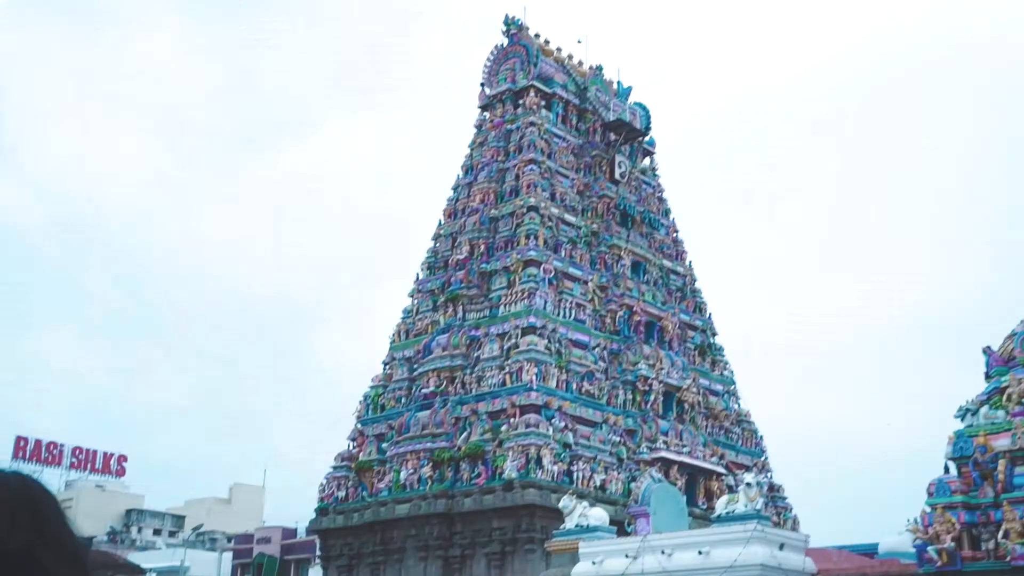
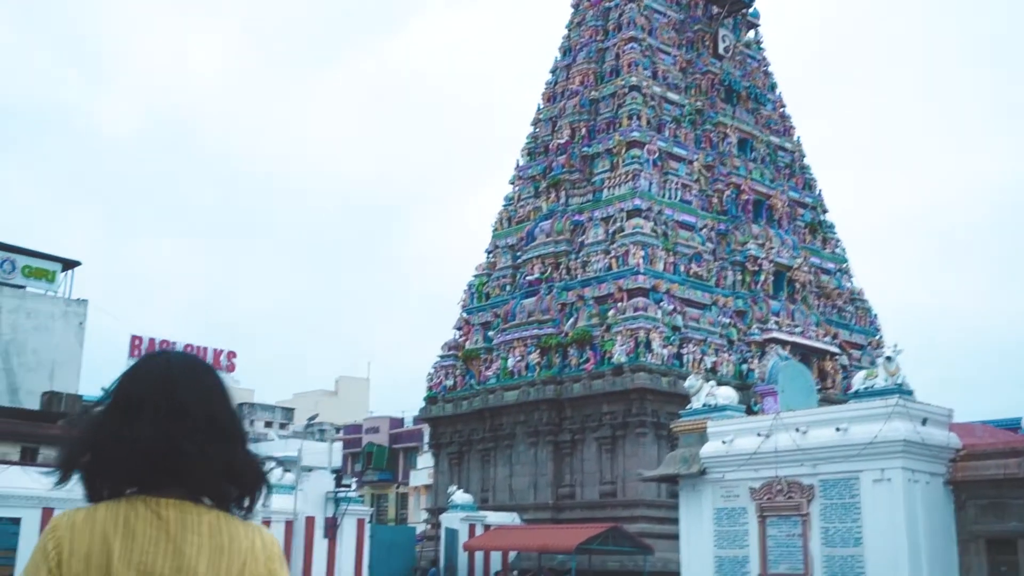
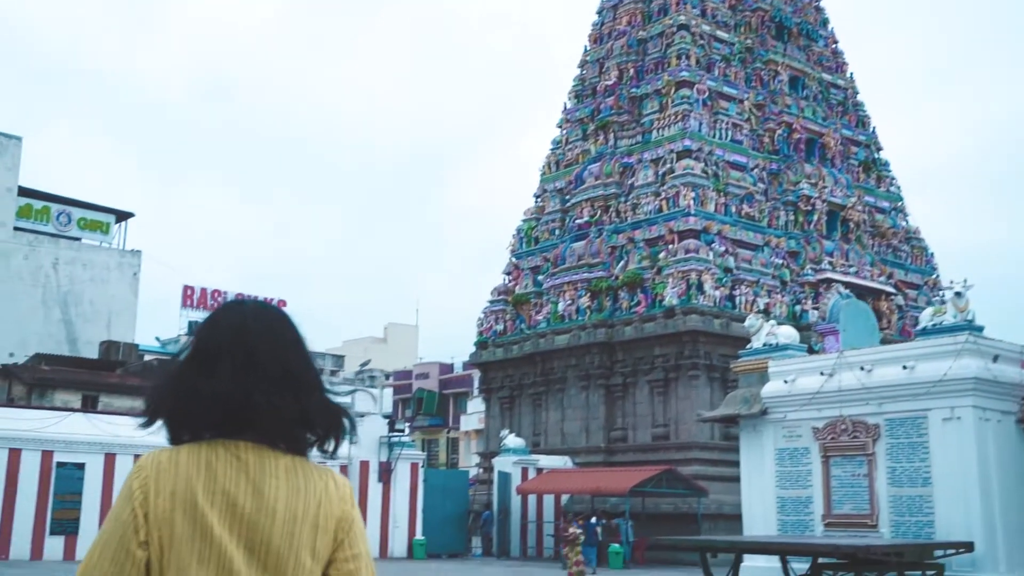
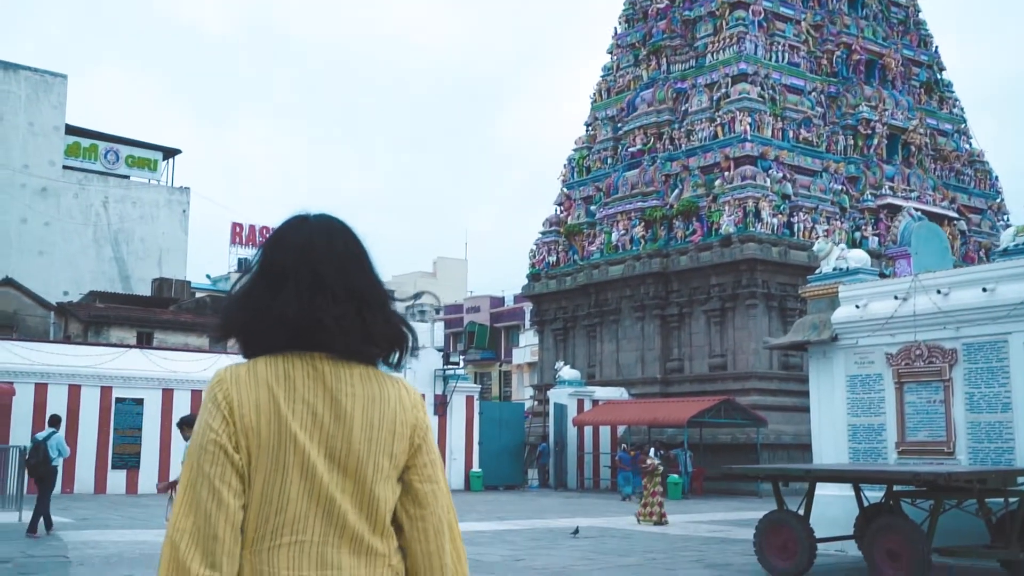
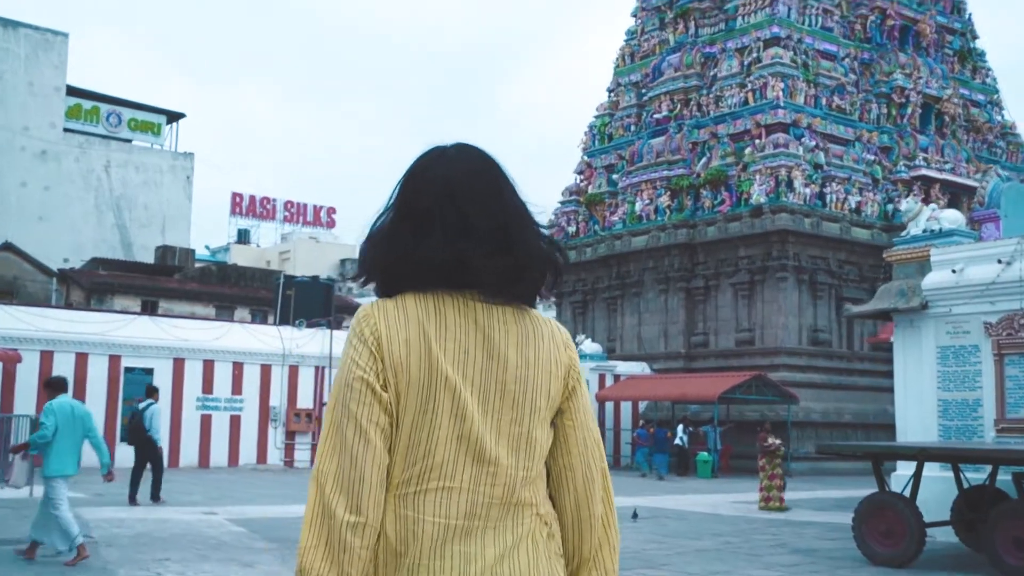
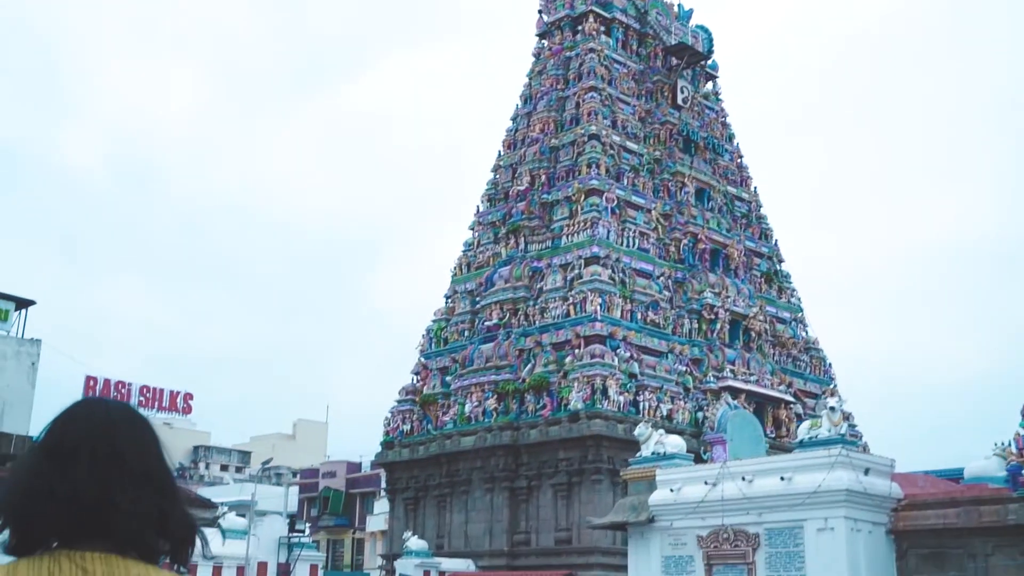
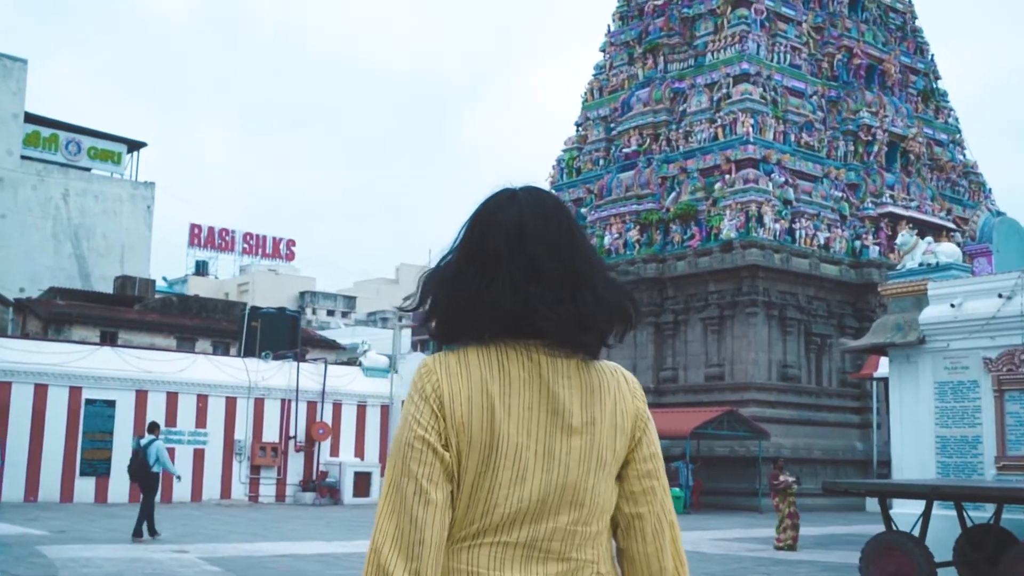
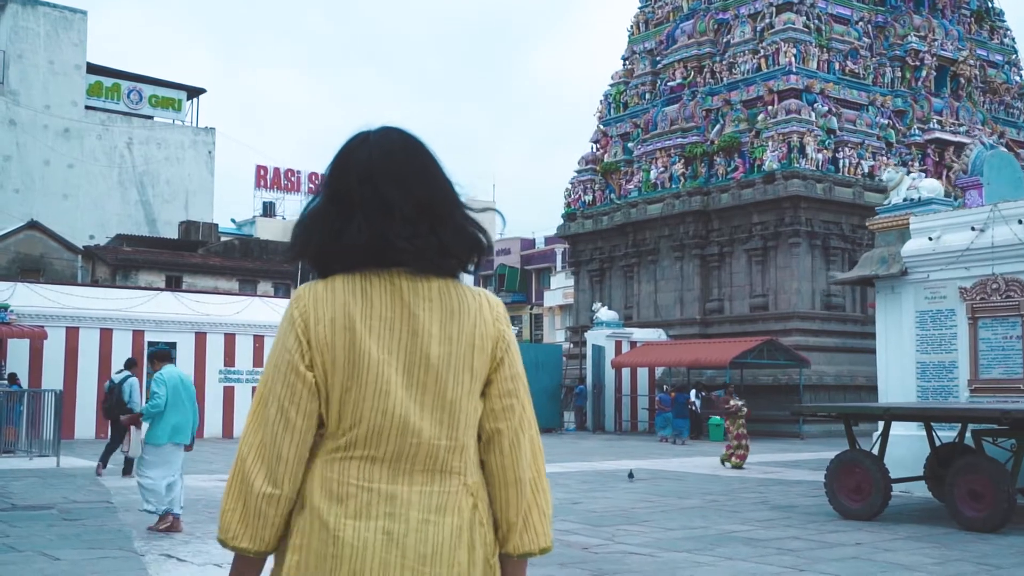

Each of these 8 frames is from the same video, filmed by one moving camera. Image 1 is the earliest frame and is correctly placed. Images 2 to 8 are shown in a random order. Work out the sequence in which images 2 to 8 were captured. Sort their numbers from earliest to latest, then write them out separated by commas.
6, 2, 3, 4, 8, 5, 7
